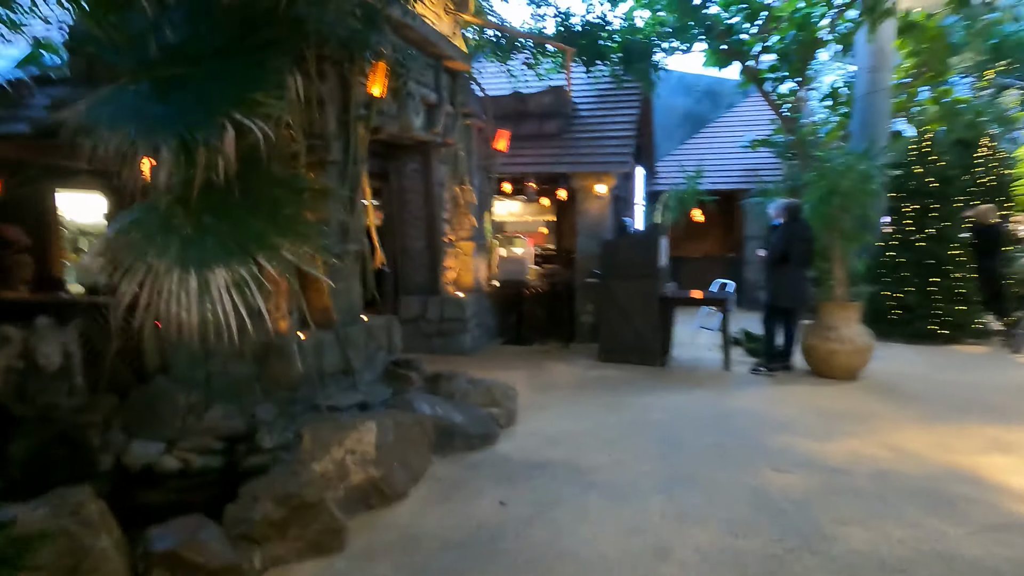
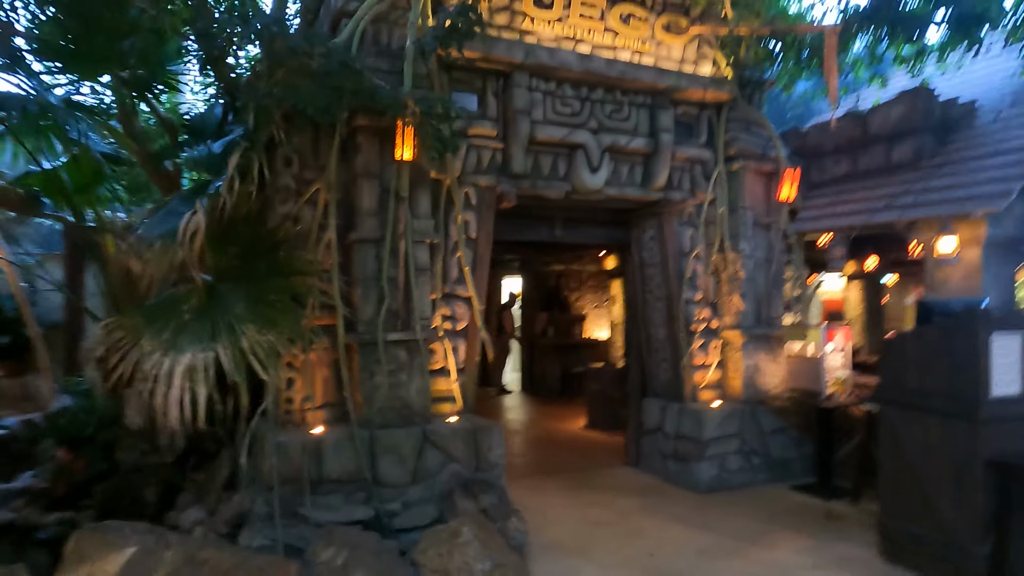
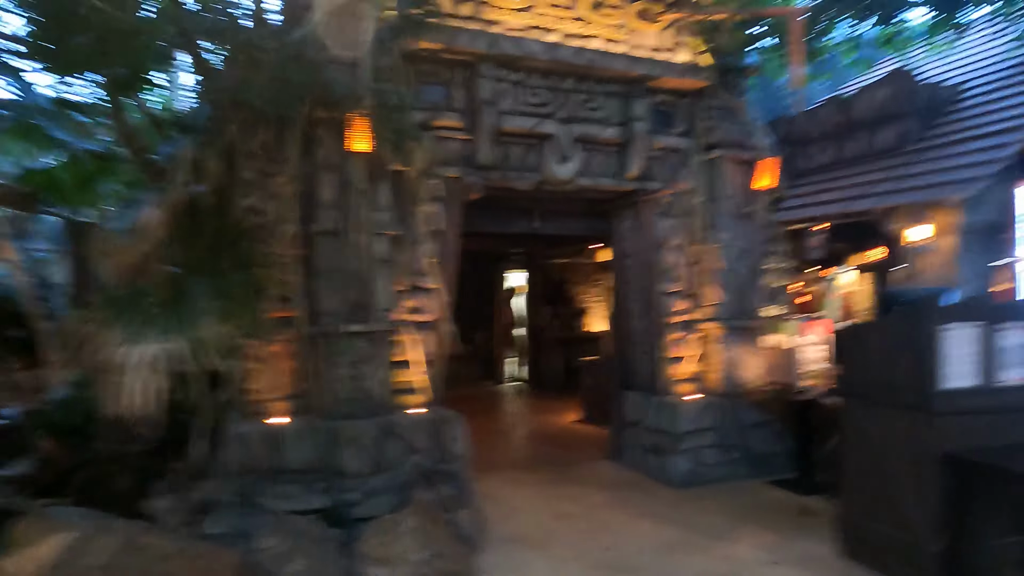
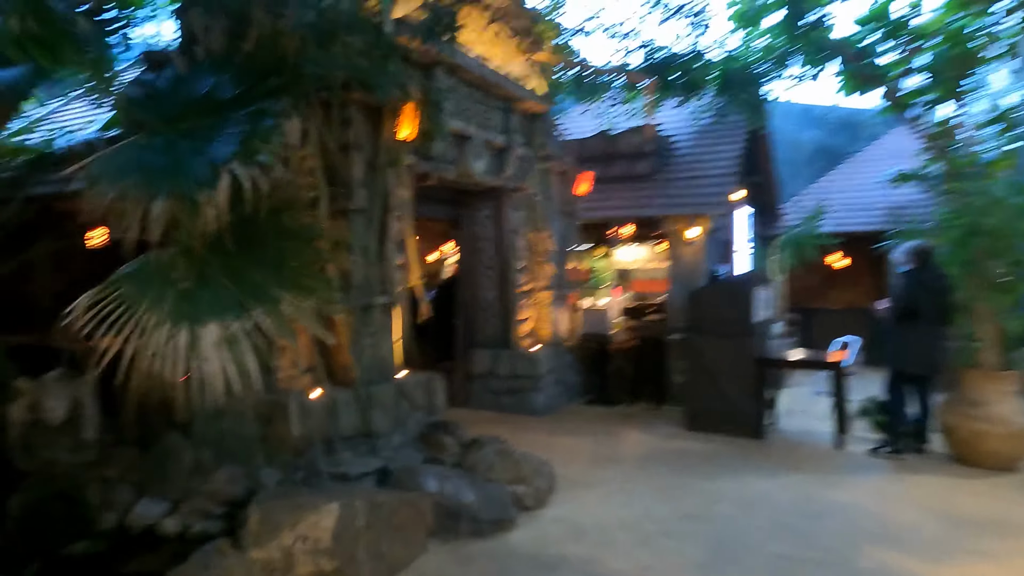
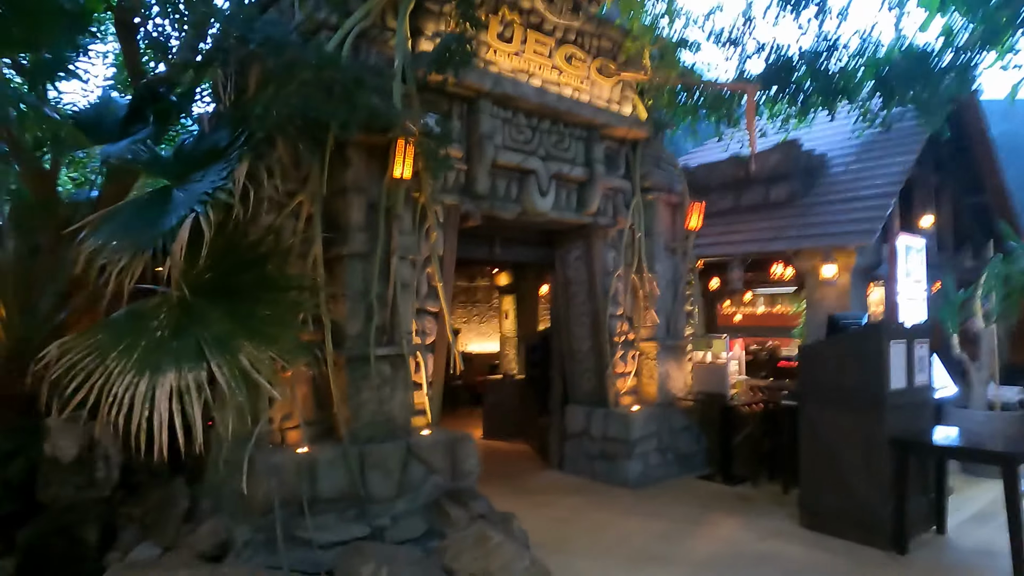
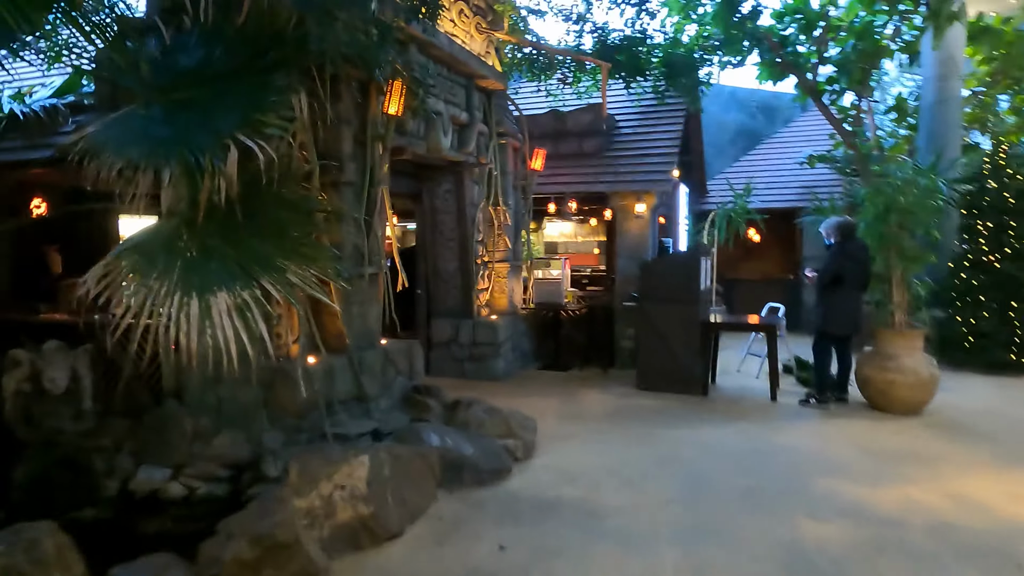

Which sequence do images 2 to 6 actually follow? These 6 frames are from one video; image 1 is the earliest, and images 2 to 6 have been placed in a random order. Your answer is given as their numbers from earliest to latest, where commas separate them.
6, 4, 5, 2, 3
